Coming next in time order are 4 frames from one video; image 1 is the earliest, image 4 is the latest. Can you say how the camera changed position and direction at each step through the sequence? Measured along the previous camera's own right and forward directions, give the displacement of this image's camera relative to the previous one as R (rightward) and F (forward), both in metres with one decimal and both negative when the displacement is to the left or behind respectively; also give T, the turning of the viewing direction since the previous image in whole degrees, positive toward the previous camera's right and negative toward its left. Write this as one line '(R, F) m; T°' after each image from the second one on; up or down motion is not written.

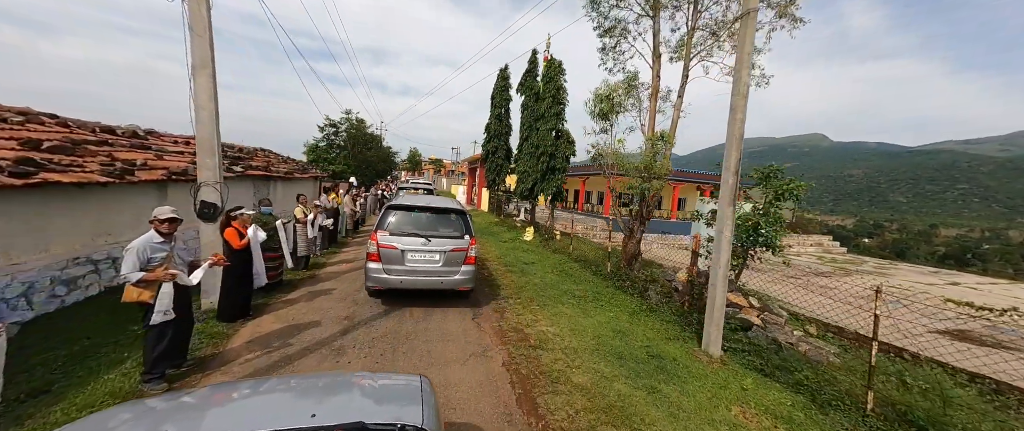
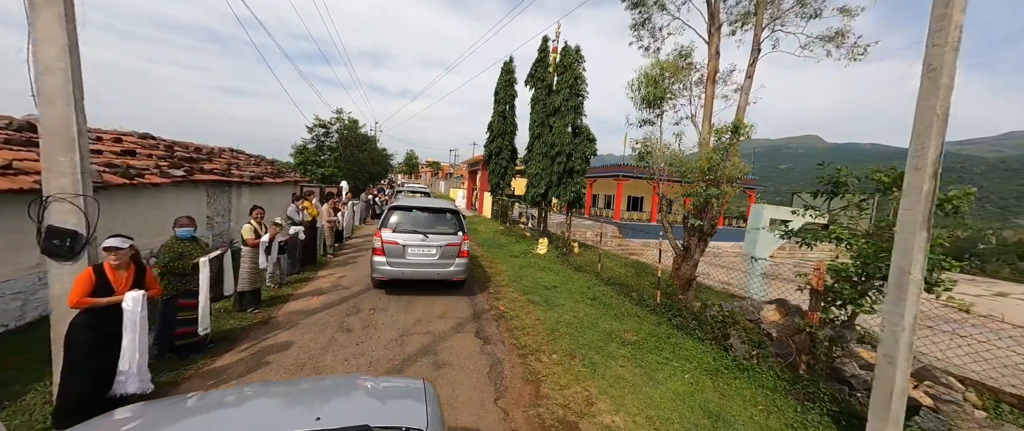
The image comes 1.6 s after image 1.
(-0.4, +1.6) m; 0°
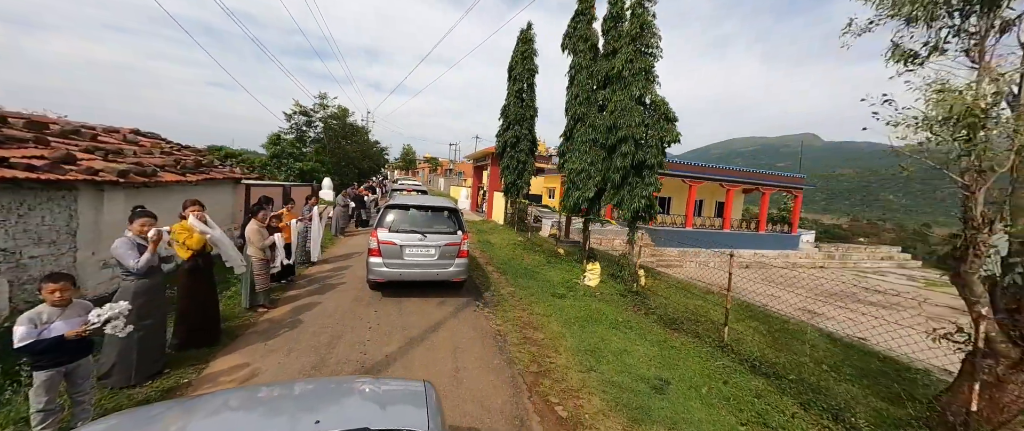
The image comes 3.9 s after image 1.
(-0.8, +3.2) m; 0°
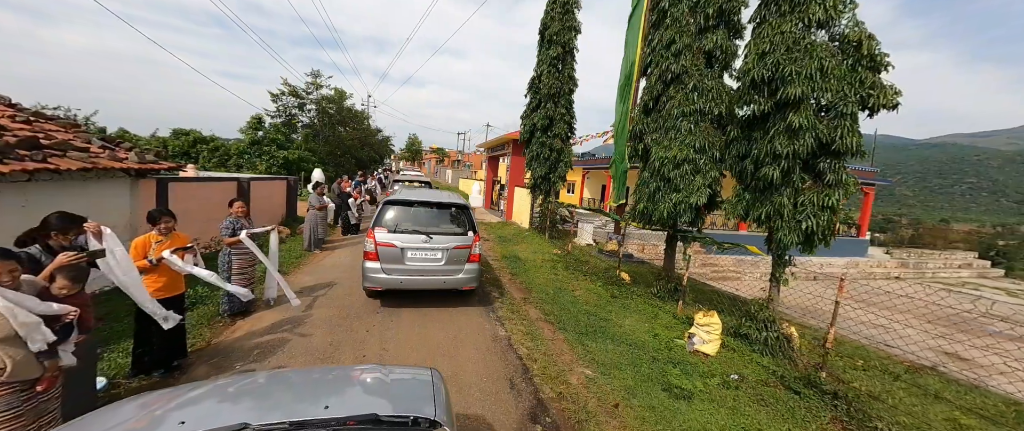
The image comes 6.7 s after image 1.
(-0.7, +2.9) m; -1°
